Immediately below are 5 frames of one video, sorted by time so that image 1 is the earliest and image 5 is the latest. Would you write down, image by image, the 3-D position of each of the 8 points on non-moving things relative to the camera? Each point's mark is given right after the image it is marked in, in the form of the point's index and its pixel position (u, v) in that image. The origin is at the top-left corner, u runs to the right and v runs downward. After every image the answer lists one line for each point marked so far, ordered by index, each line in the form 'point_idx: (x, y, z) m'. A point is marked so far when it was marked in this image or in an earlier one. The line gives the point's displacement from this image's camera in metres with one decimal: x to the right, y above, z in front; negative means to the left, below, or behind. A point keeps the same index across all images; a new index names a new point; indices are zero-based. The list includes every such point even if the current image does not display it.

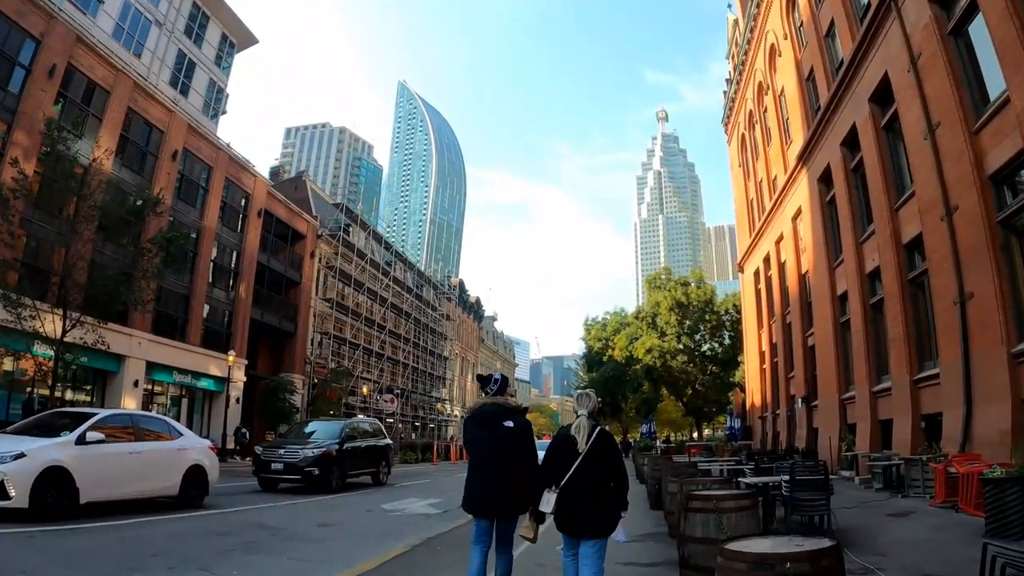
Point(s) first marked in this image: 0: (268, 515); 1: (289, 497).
0: (-3.8, -3.5, +10.4) m
1: (-4.8, -4.5, +14.3) m
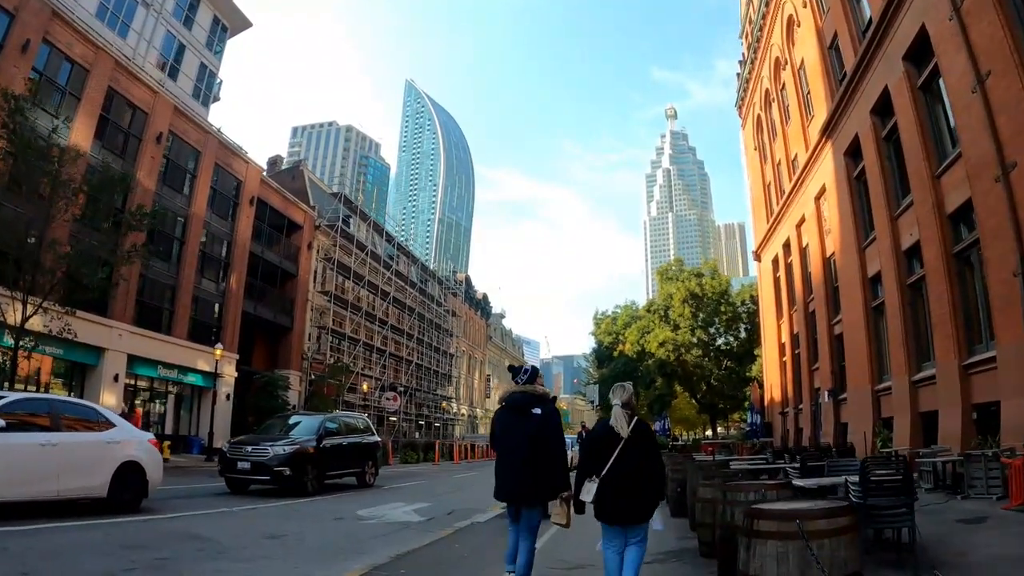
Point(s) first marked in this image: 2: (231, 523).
0: (-3.9, -3.1, +8.8) m
1: (-4.8, -4.0, +12.7) m
2: (-3.8, -3.2, +9.0) m
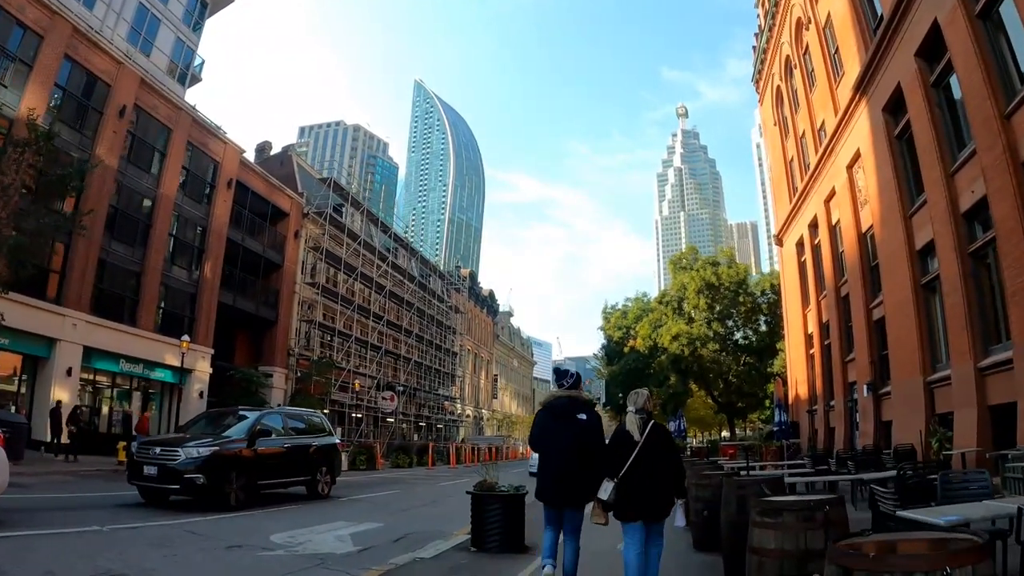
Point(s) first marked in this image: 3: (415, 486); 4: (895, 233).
0: (-4.4, -2.5, +6.2) m
1: (-5.2, -3.4, +10.2) m
2: (-4.3, -2.6, +6.4) m
3: (-2.7, -5.5, +18.5) m
4: (+10.1, +1.4, +17.6) m
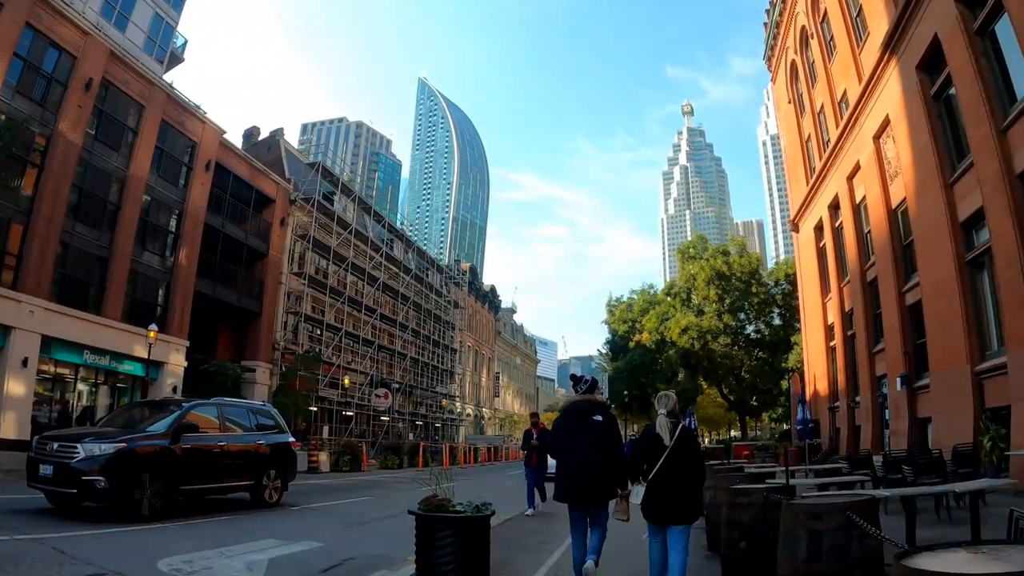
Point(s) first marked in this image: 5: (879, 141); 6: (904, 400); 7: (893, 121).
0: (-4.7, -2.0, +4.4) m
1: (-5.5, -3.0, +8.3) m
2: (-4.6, -2.1, +4.6) m
3: (-2.9, -5.0, +16.6) m
4: (+9.8, +1.9, +15.6) m
5: (+10.6, +4.2, +19.3) m
6: (+9.9, -2.8, +16.9) m
7: (+10.3, +4.5, +17.9) m
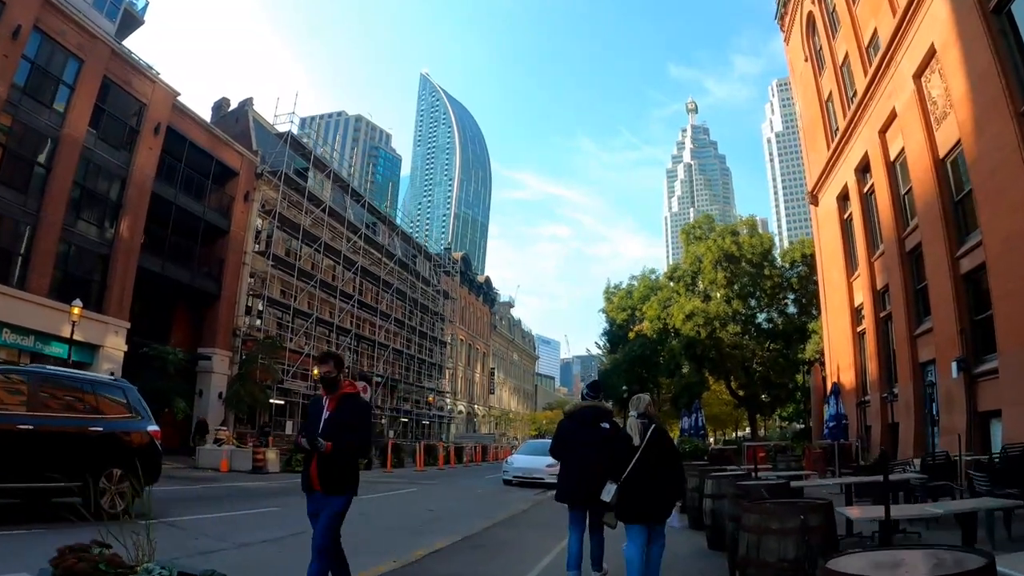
0: (-5.4, -1.2, +1.3) m
1: (-6.2, -2.1, +5.3) m
2: (-5.3, -1.3, +1.6) m
3: (-3.6, -4.2, +13.6) m
4: (+9.2, +2.7, +12.5) m
5: (+10.0, +5.0, +16.2) m
6: (+9.3, -2.1, +13.8) m
7: (+9.6, +5.2, +14.8) m
